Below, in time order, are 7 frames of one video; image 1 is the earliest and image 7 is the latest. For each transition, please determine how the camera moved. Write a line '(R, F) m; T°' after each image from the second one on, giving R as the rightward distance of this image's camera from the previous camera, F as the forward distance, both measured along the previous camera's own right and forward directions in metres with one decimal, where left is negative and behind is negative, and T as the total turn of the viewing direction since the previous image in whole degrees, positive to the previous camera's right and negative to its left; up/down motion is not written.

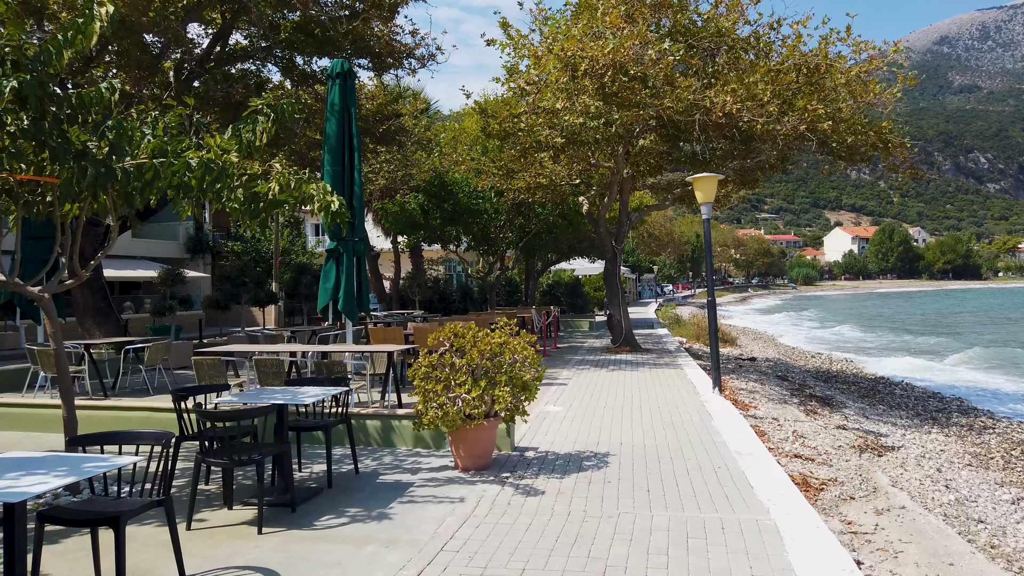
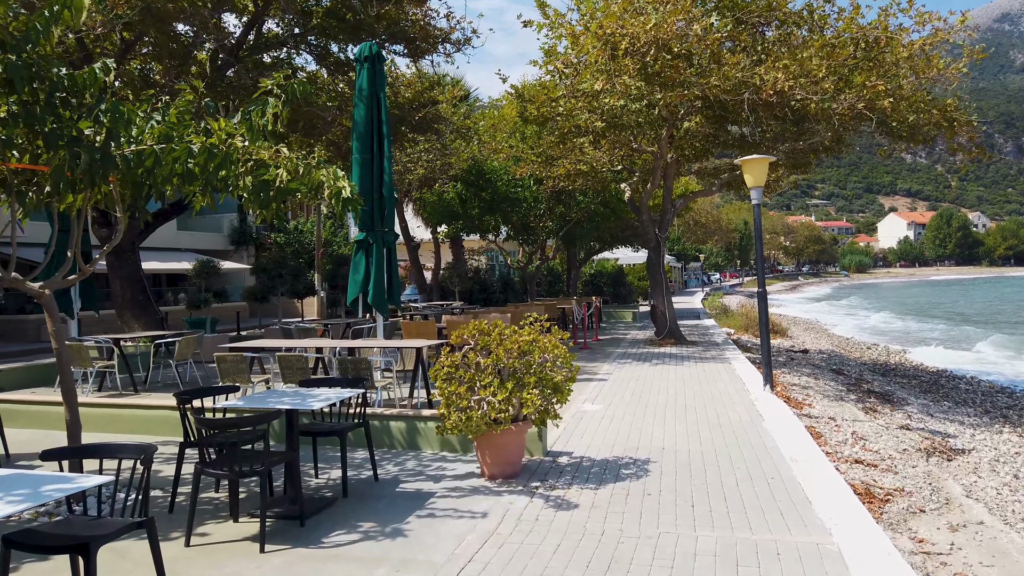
(+0.1, +0.5) m; -3°
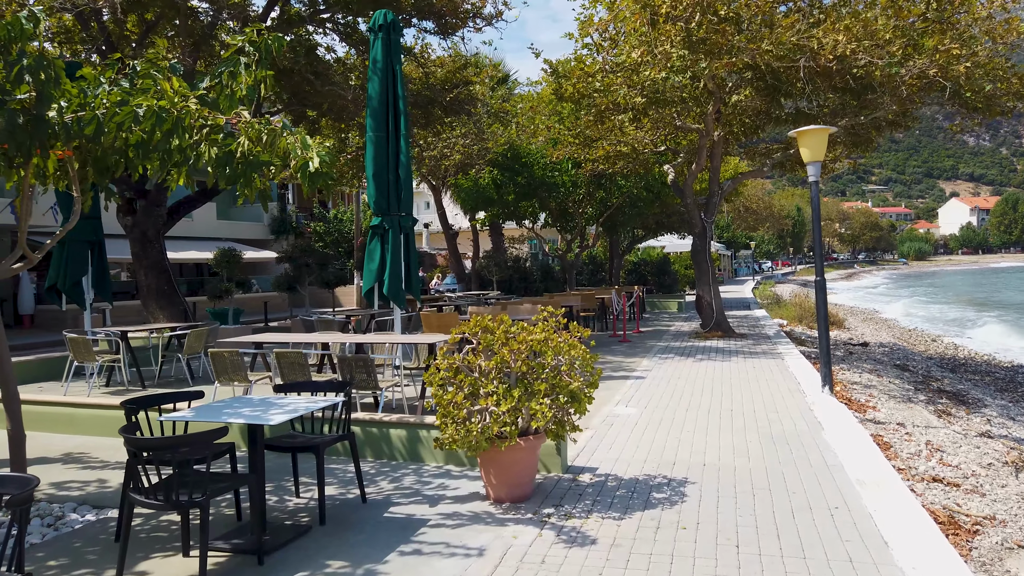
(+0.2, +0.9) m; -4°
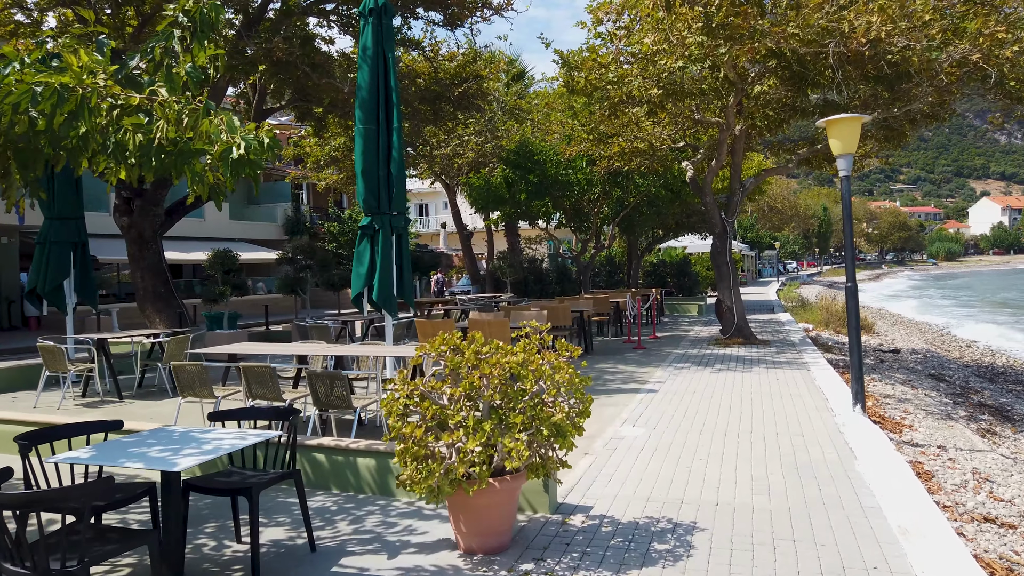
(+0.3, +0.8) m; -2°
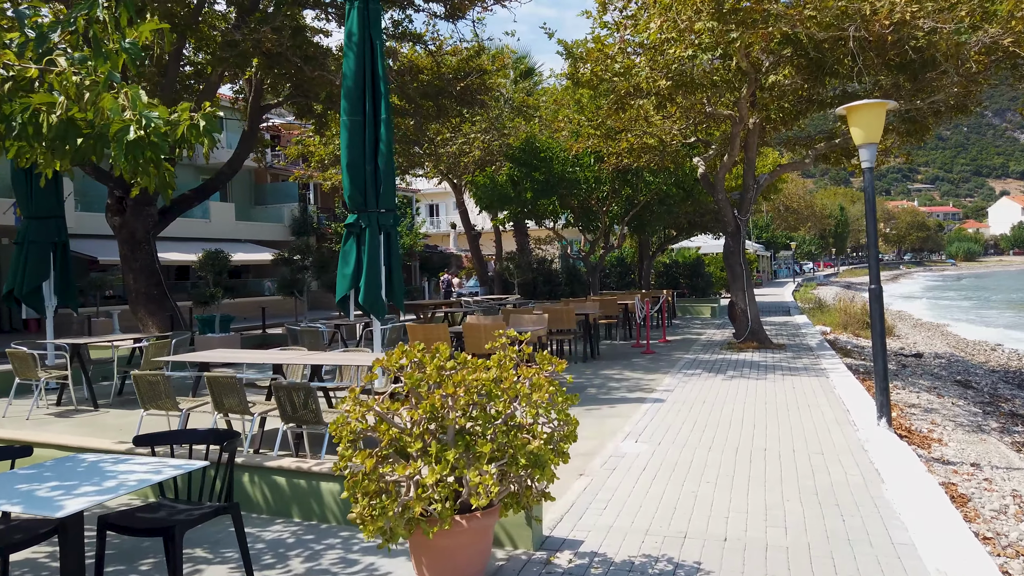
(+0.2, +0.6) m; -1°
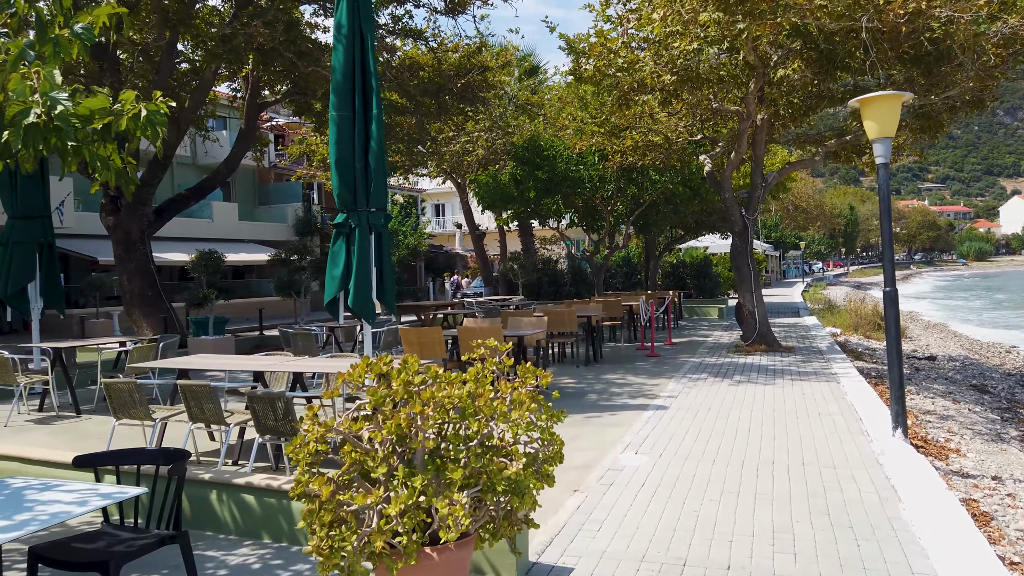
(+0.1, +0.4) m; -1°
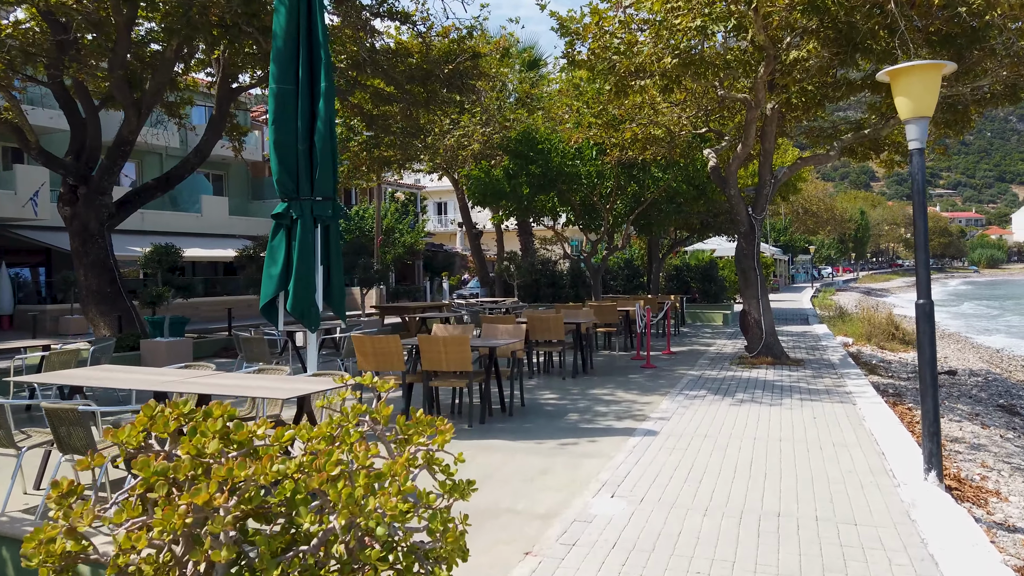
(+0.4, +1.1) m; -1°
